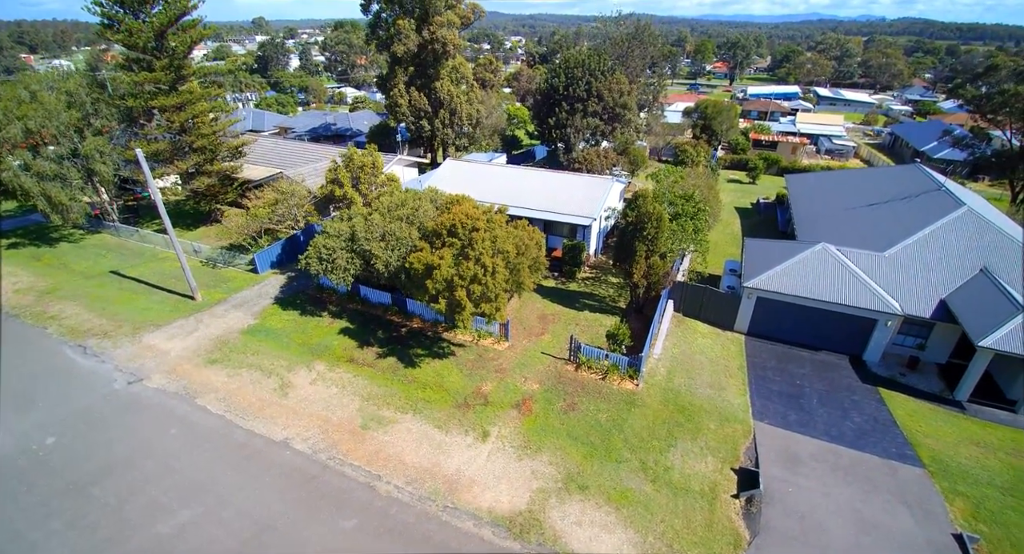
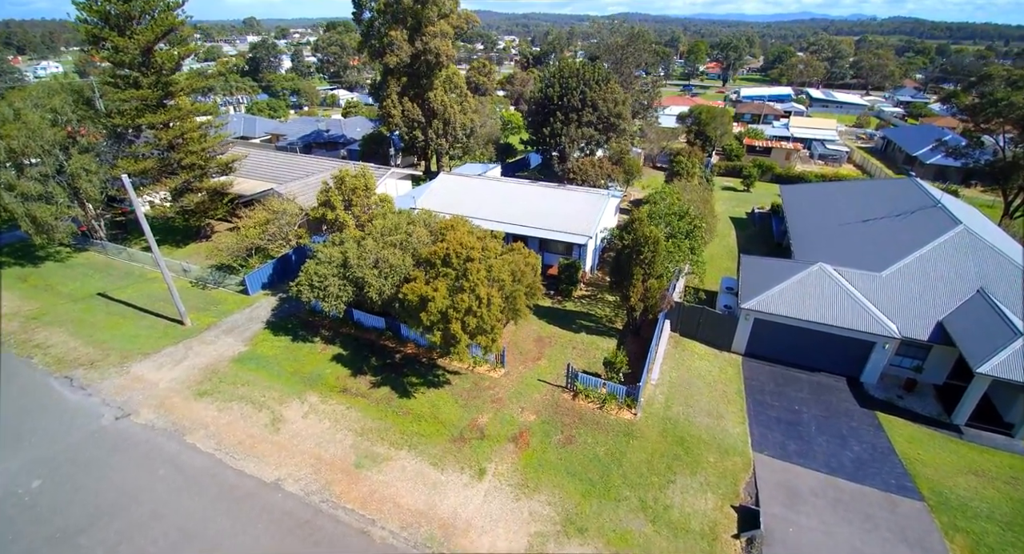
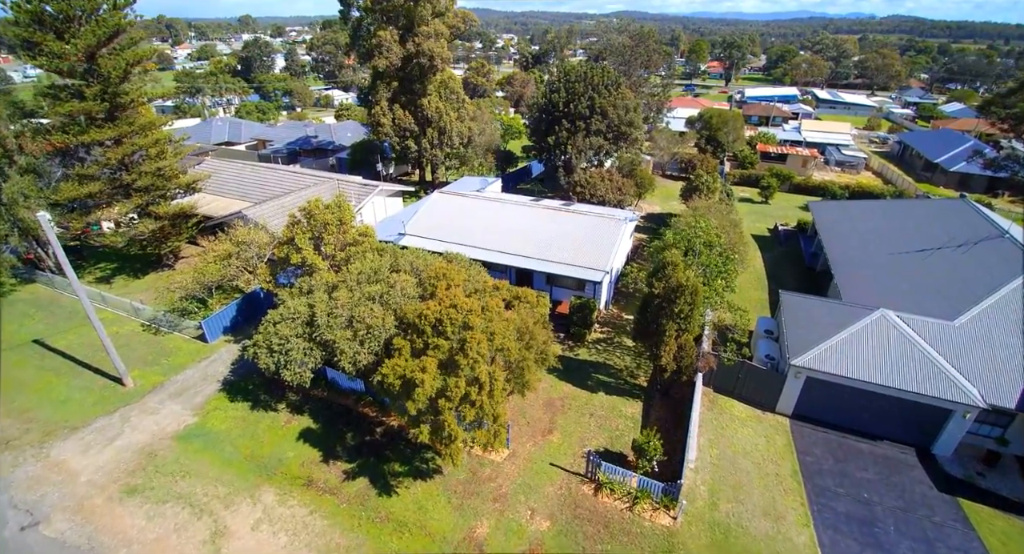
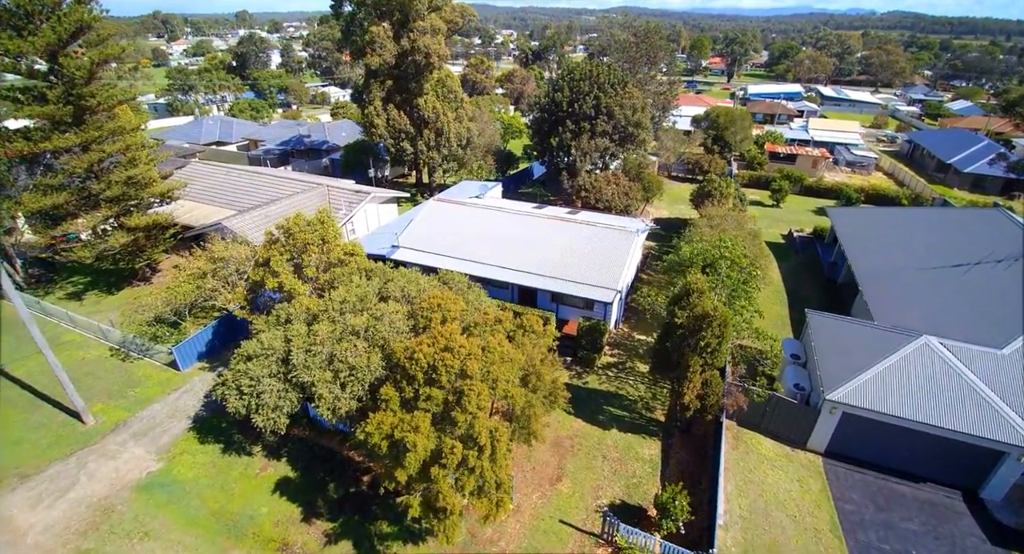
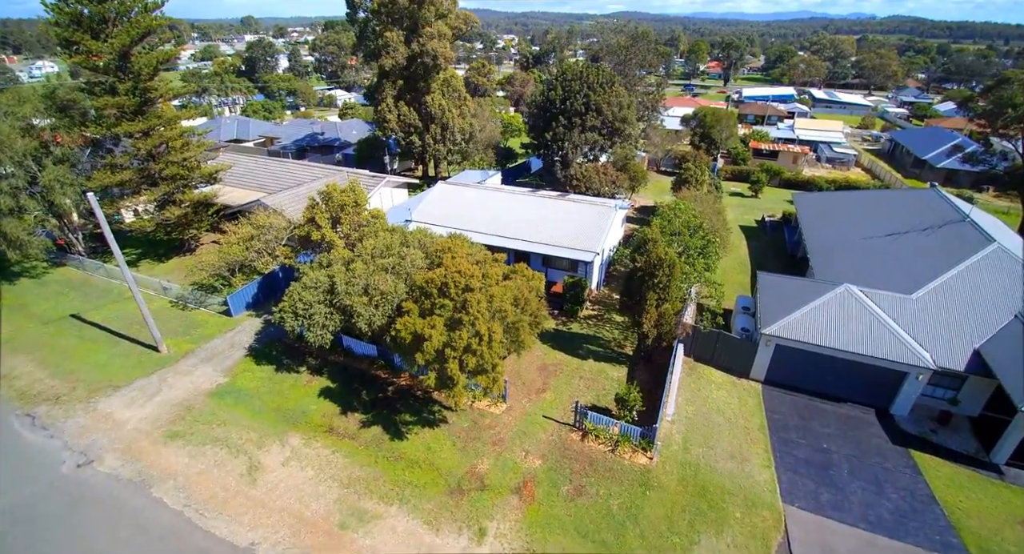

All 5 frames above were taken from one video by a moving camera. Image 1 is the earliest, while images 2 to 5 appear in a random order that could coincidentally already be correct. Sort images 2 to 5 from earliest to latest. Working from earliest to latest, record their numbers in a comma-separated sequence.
2, 5, 3, 4
